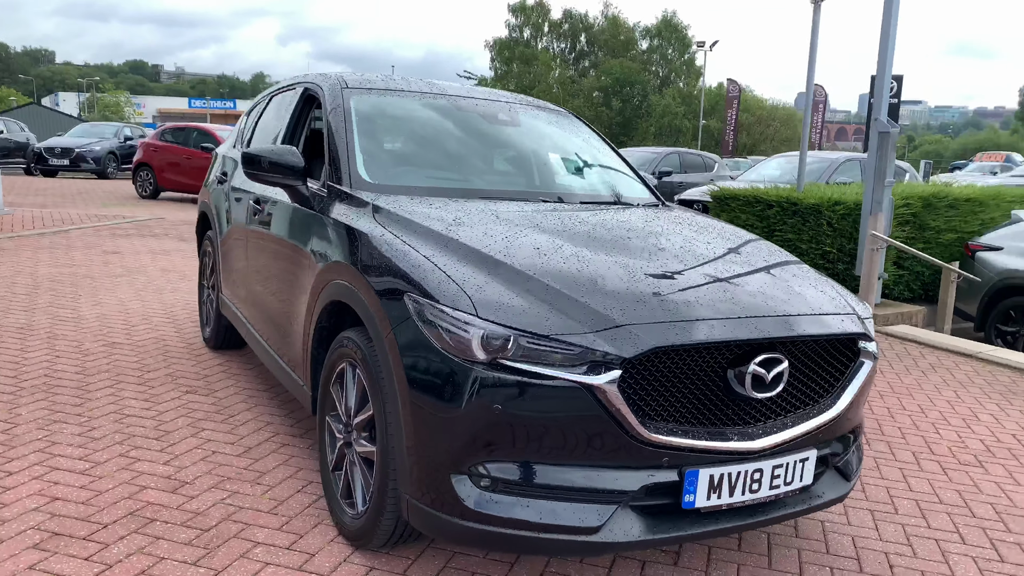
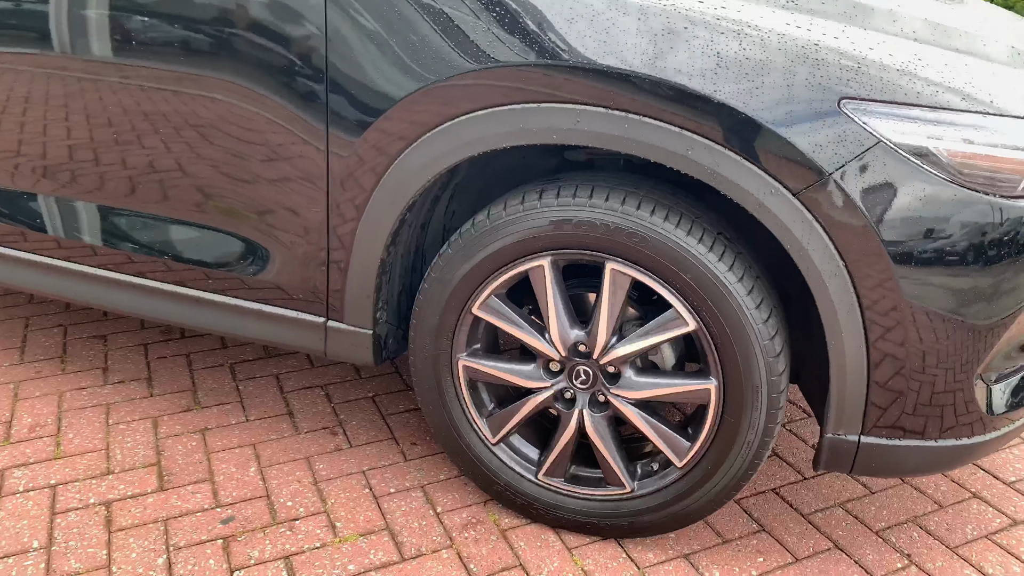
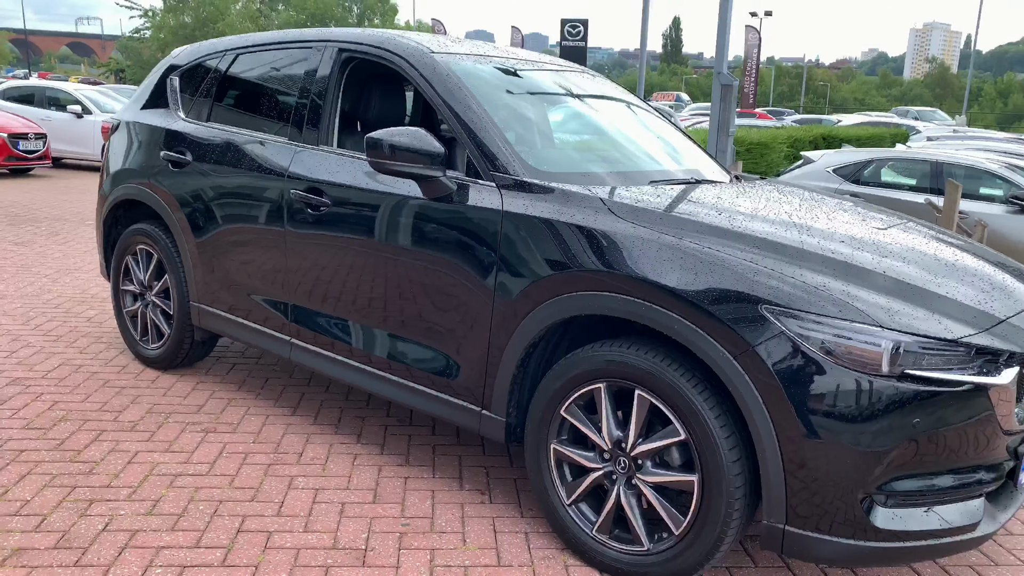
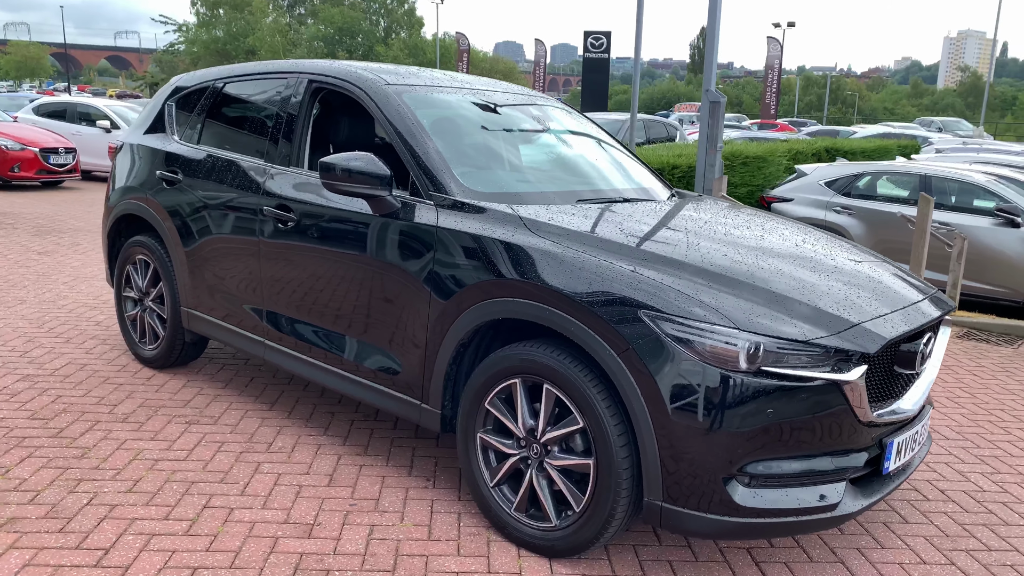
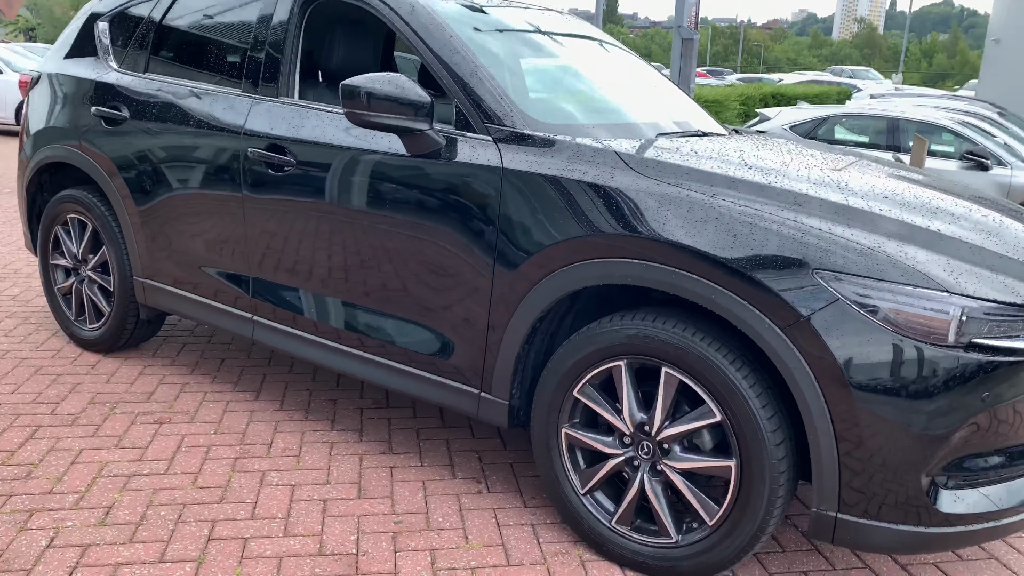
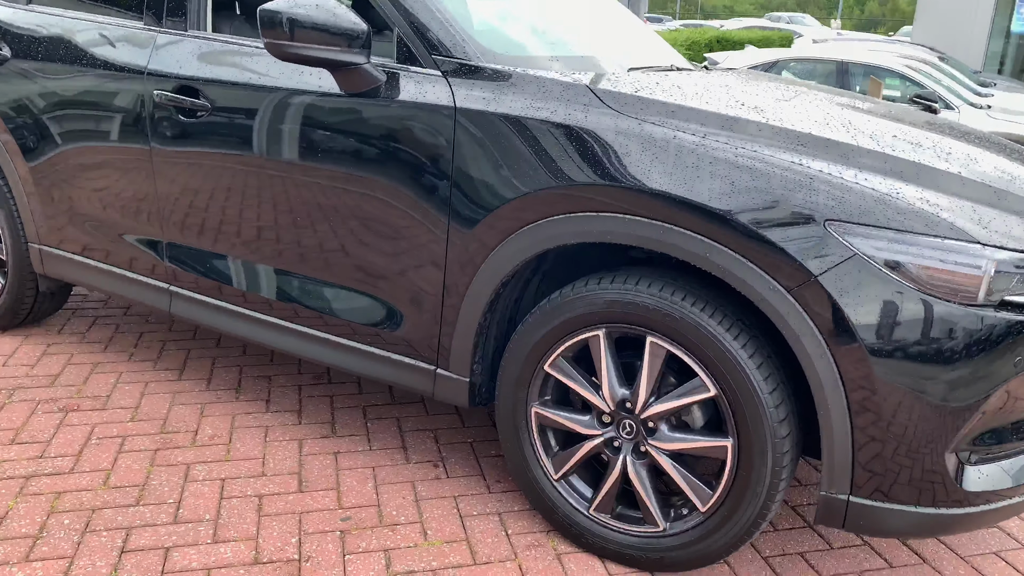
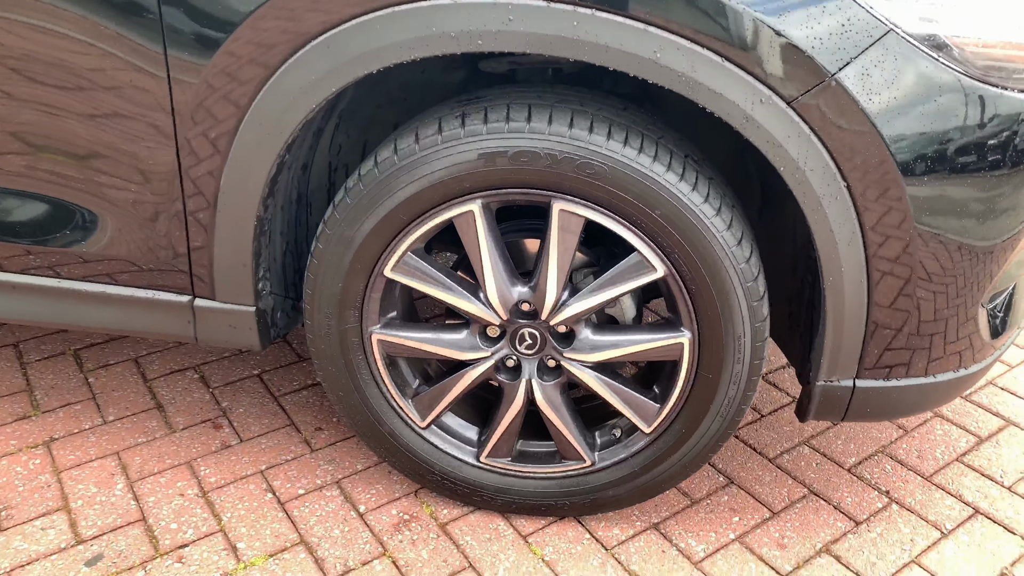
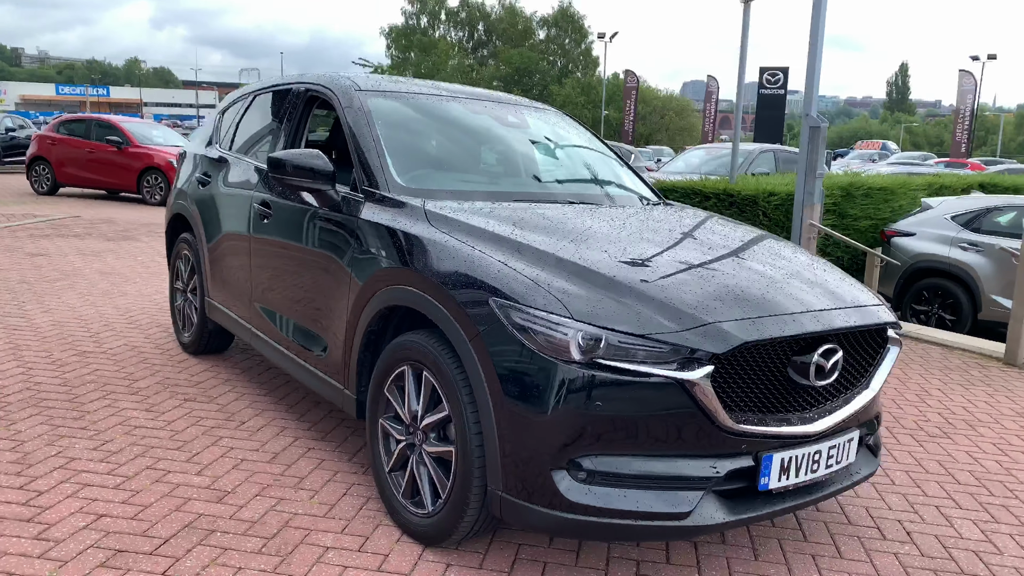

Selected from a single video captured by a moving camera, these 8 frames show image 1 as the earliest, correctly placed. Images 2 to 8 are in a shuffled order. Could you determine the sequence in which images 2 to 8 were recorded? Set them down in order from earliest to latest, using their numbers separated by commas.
8, 4, 3, 5, 6, 2, 7
